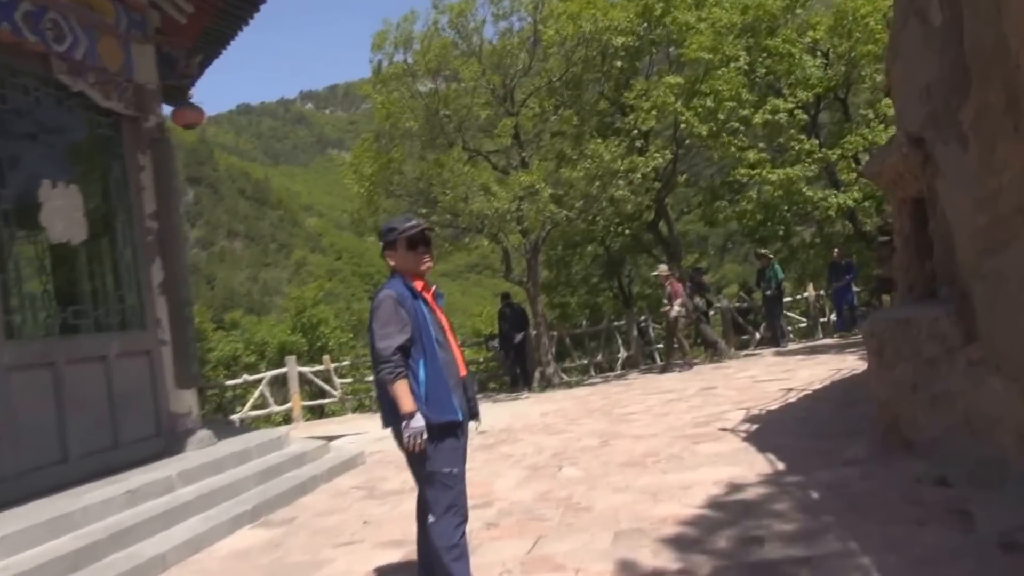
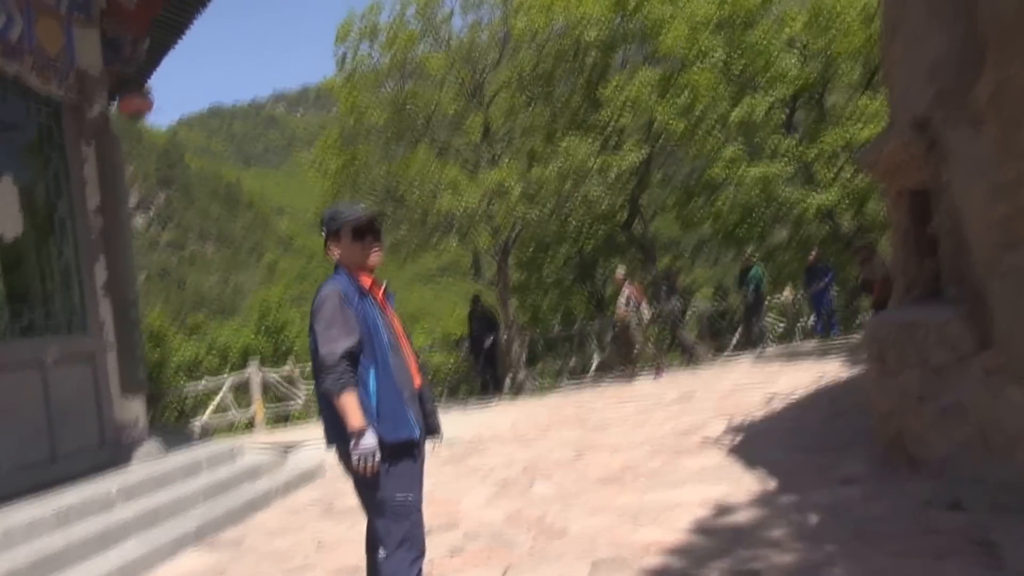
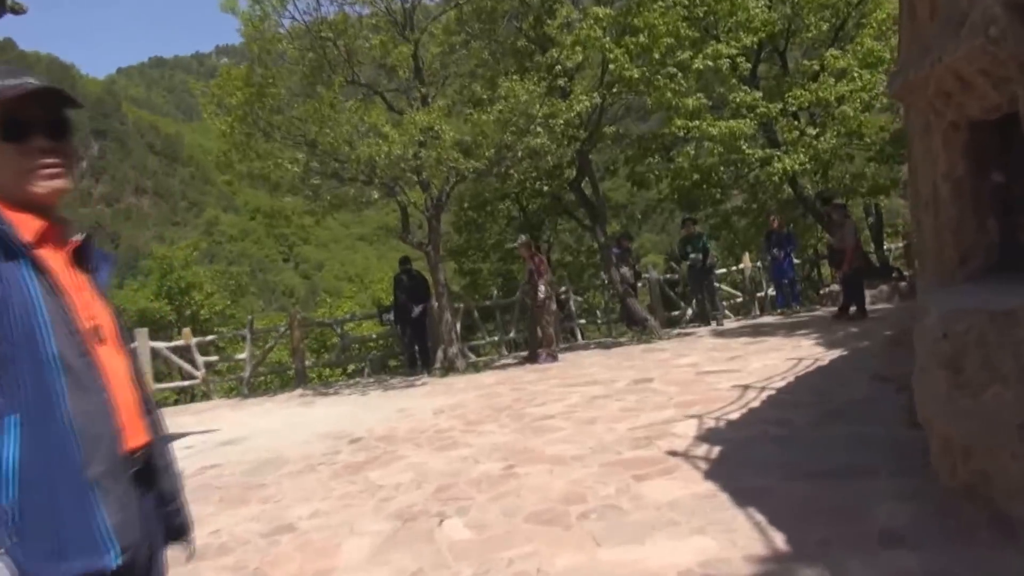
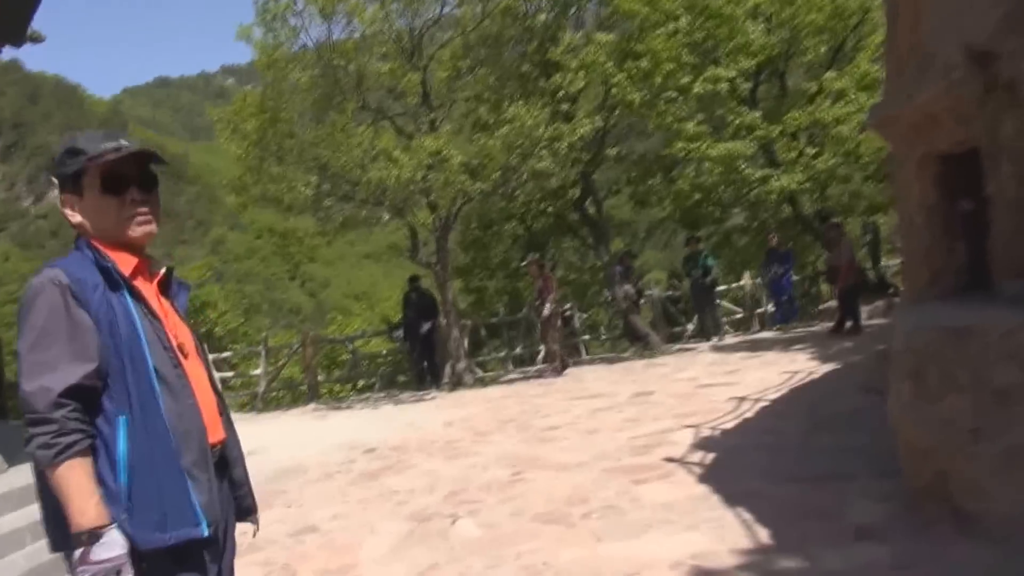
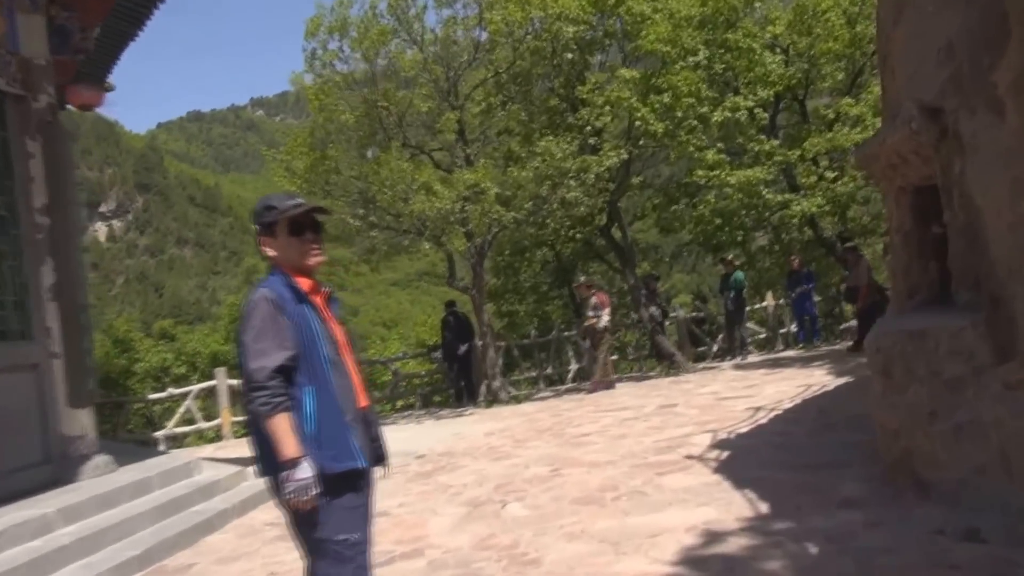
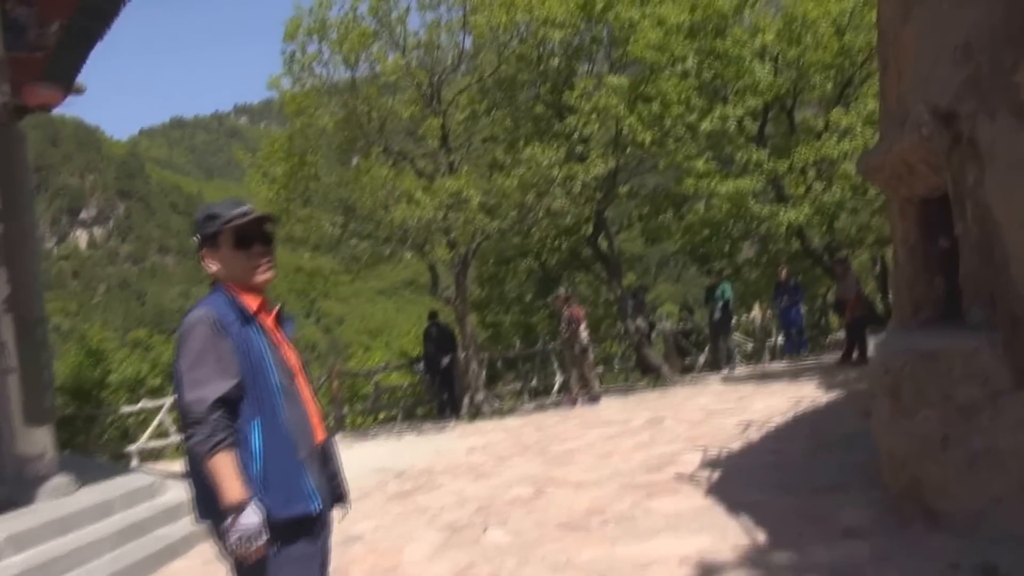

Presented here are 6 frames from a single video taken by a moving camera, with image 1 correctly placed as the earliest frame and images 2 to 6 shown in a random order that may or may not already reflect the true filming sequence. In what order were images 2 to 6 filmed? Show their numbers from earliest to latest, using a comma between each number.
2, 5, 6, 4, 3
